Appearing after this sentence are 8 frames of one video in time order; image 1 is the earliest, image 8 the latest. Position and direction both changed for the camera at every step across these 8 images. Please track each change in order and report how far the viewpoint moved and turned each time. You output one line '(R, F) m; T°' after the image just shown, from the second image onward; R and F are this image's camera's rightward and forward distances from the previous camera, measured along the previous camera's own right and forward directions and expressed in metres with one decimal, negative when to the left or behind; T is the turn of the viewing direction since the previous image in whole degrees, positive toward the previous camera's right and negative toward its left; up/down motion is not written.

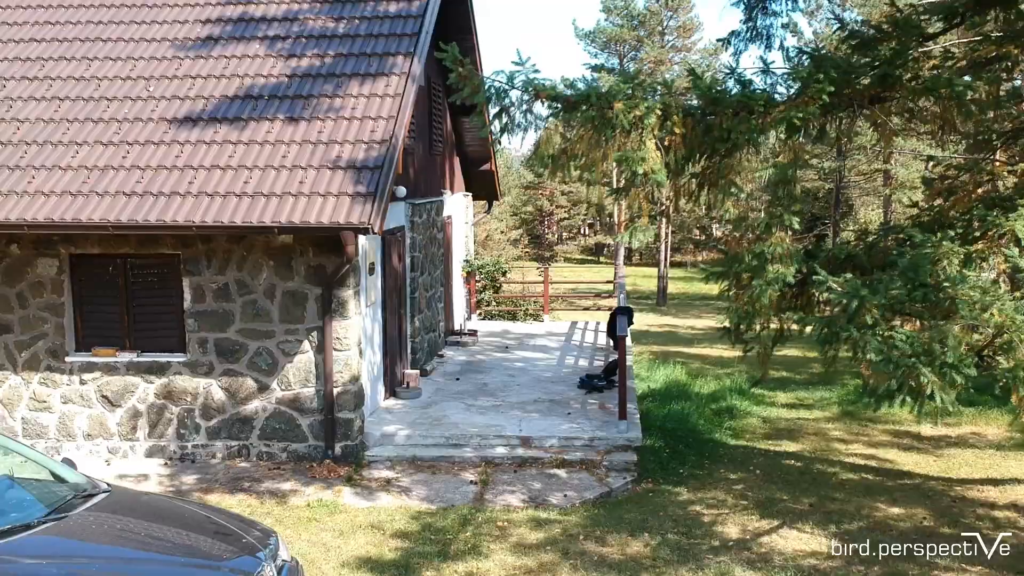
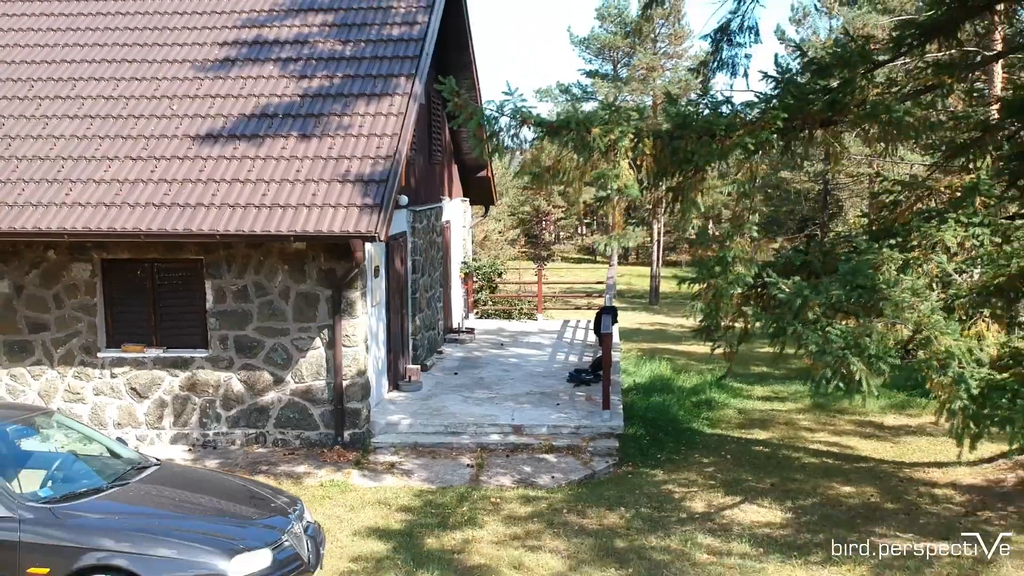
(0.0, -0.8) m; 0°
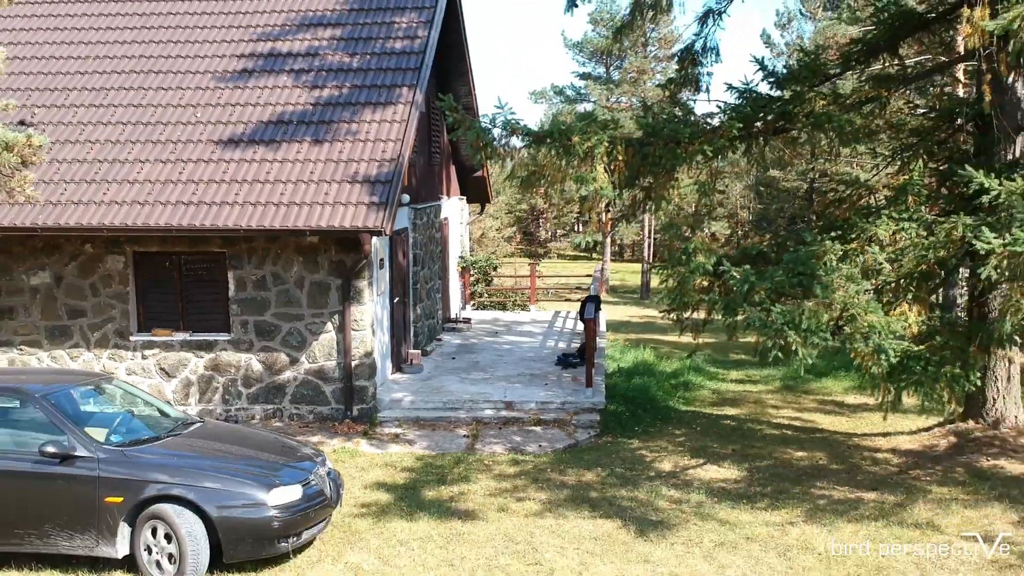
(+0.1, -1.0) m; 0°
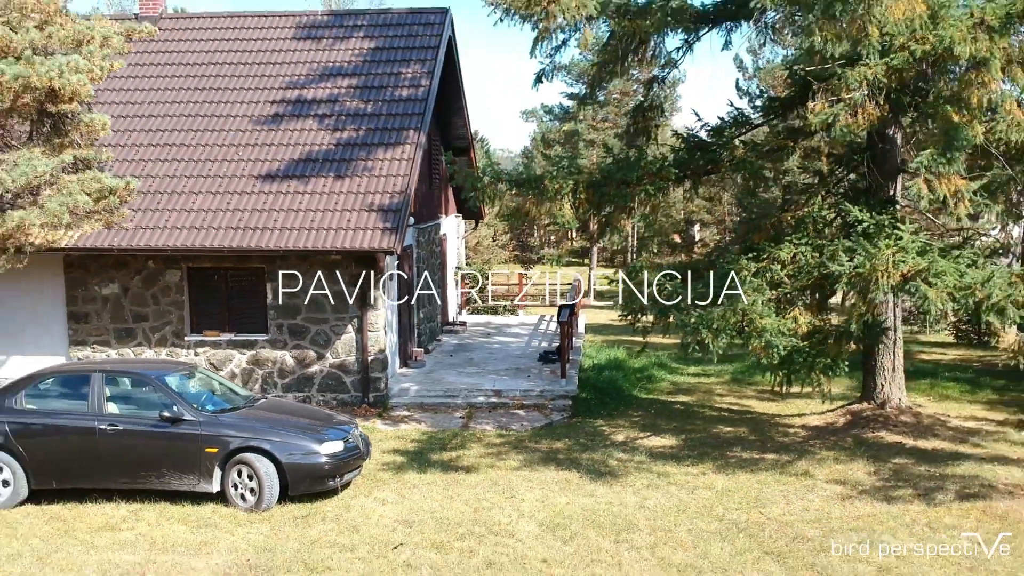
(+0.1, -2.3) m; 0°
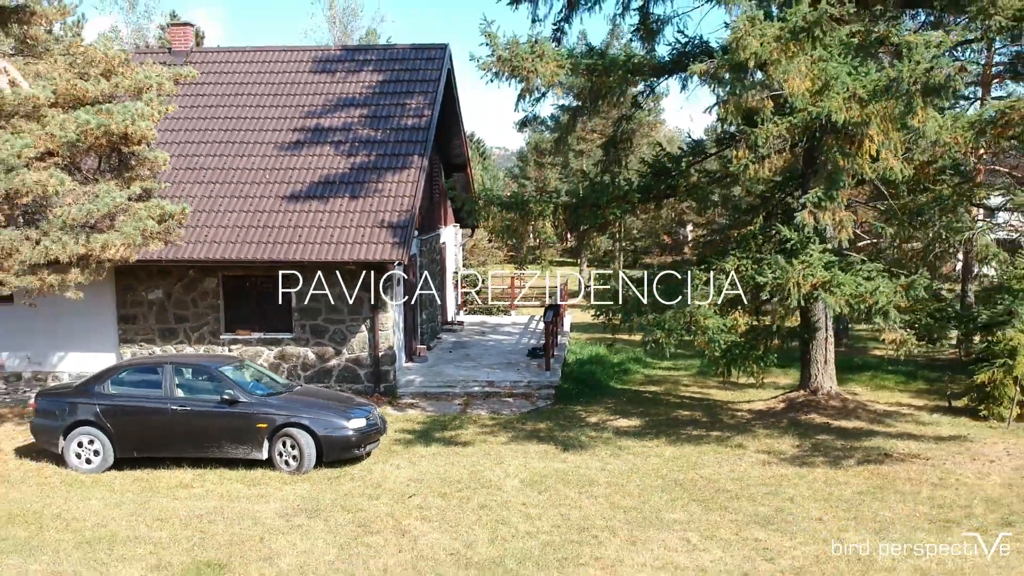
(+0.1, -2.0) m; 0°
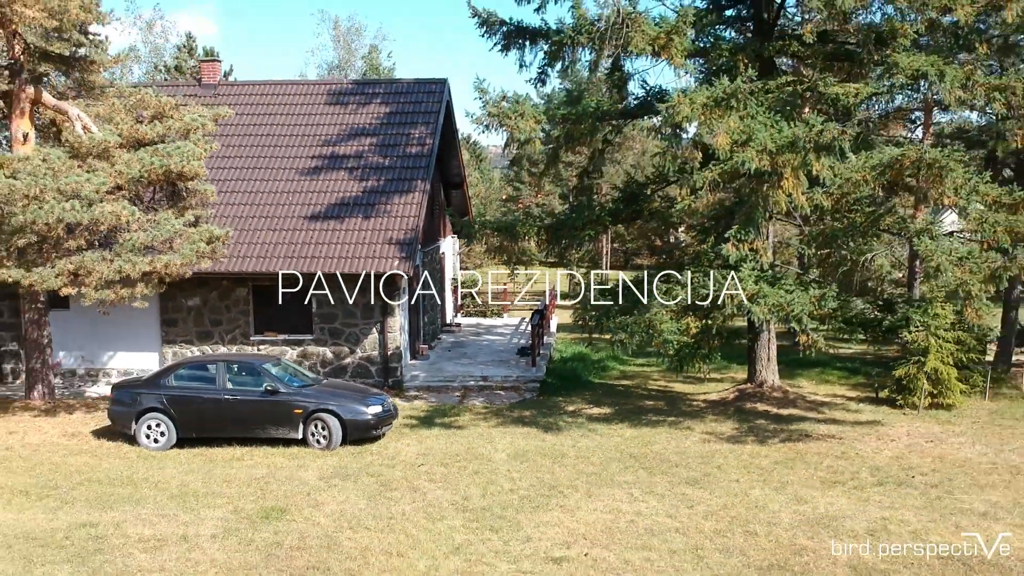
(+0.1, -2.3) m; 0°
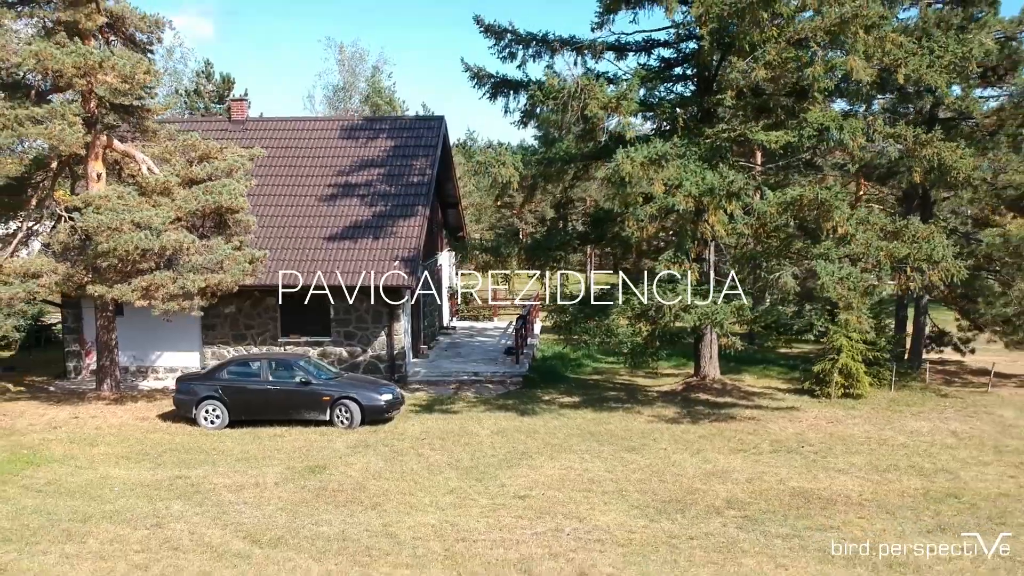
(+0.2, -3.2) m; 0°
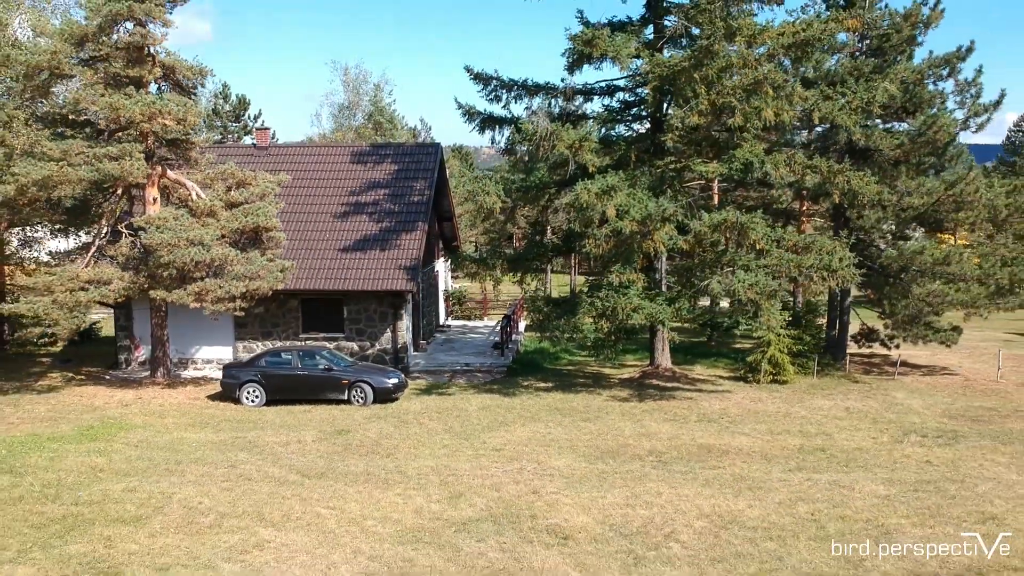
(+0.2, -3.7) m; 0°
